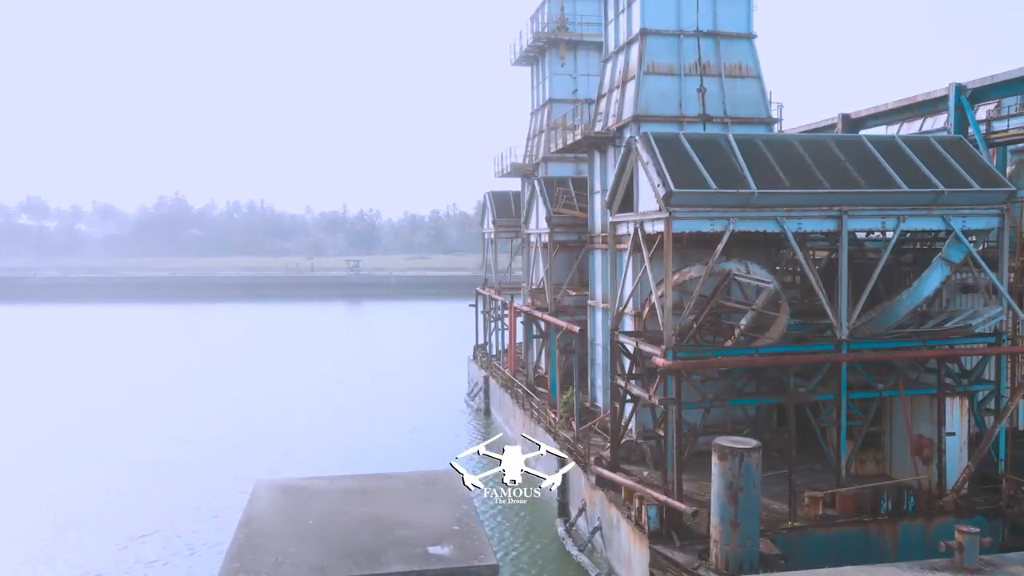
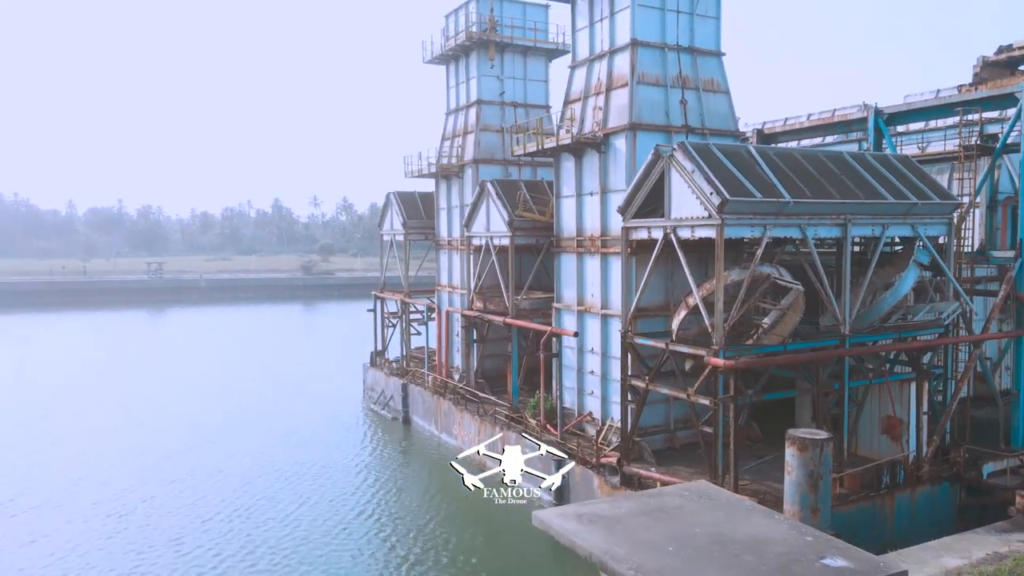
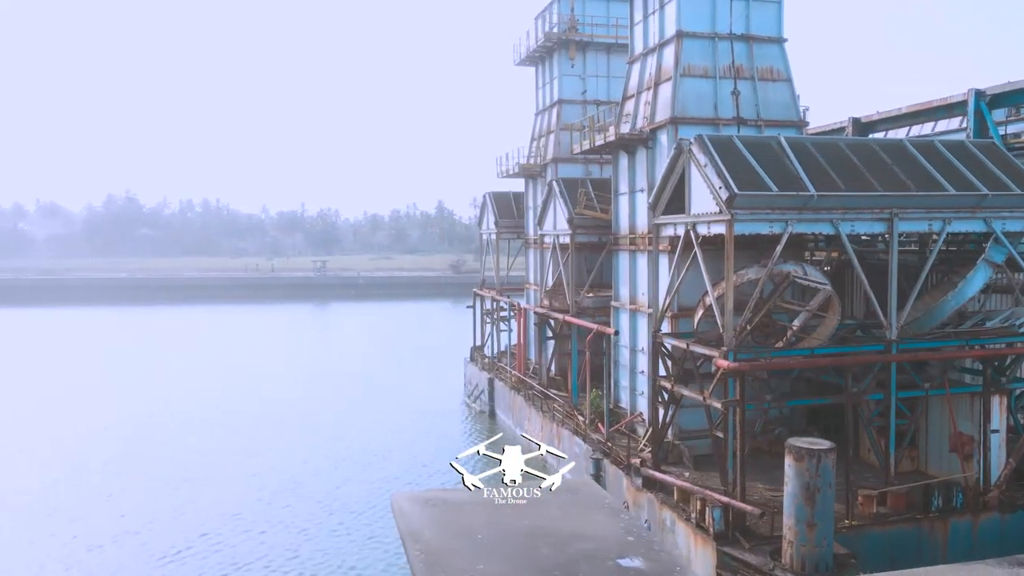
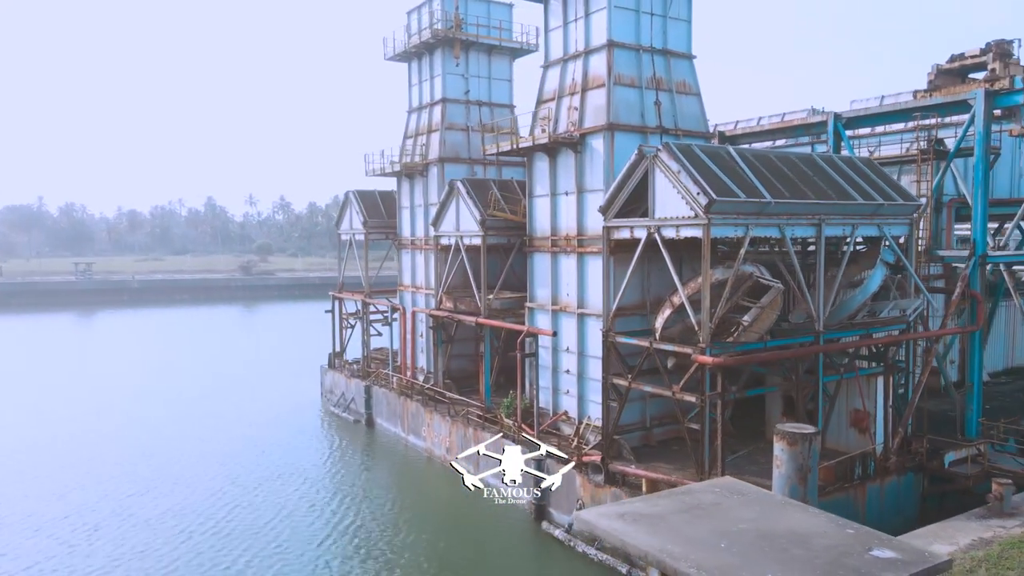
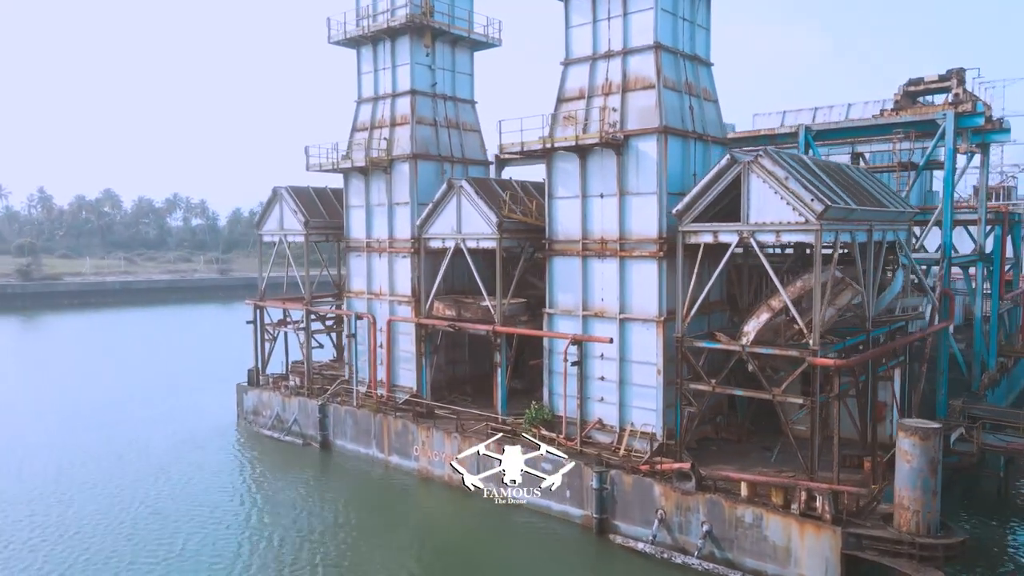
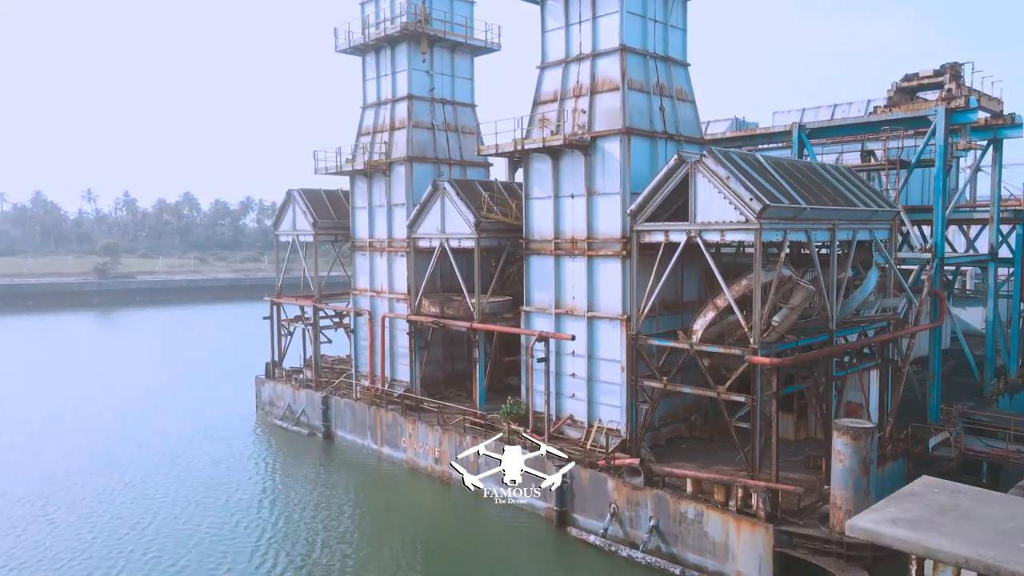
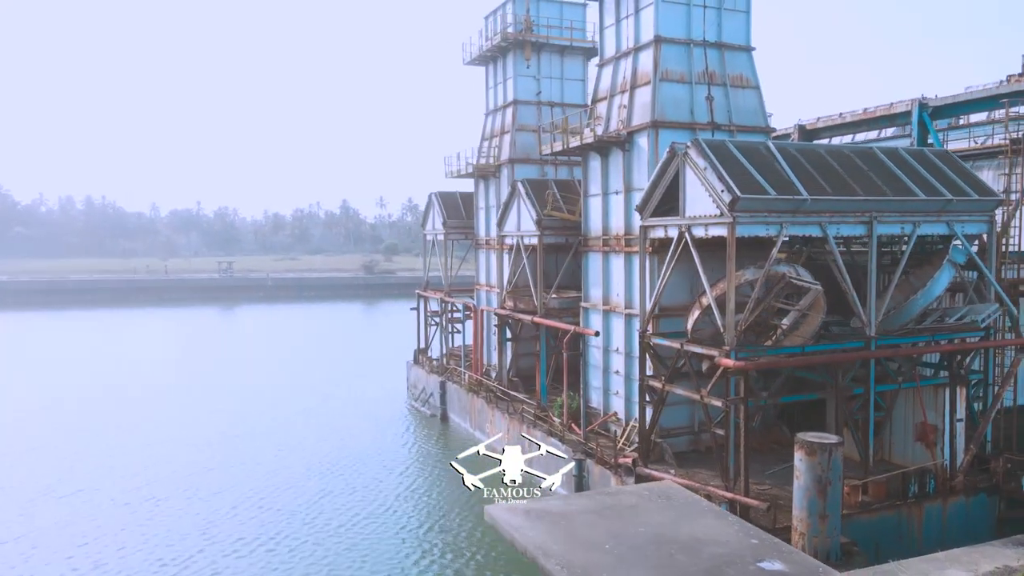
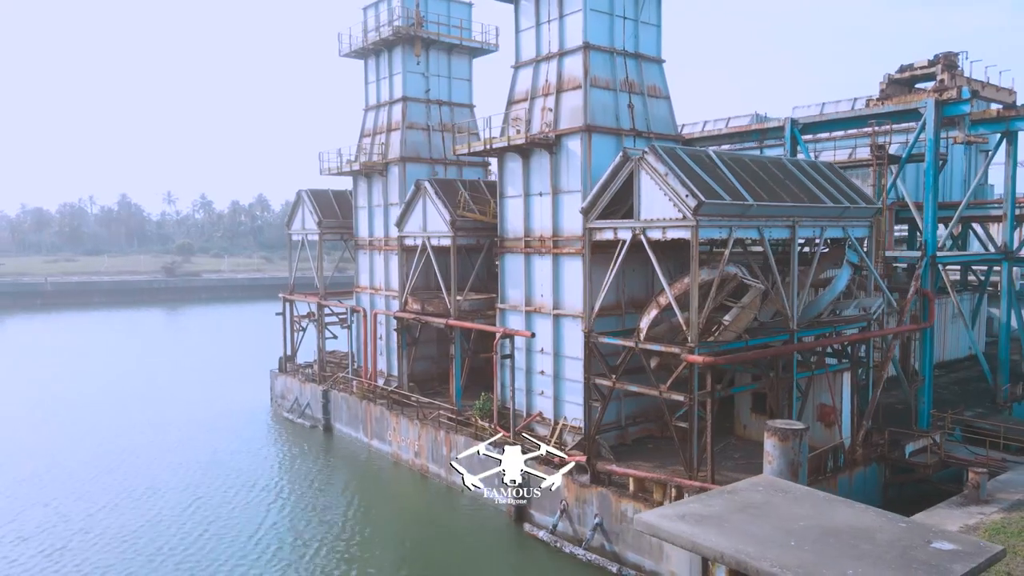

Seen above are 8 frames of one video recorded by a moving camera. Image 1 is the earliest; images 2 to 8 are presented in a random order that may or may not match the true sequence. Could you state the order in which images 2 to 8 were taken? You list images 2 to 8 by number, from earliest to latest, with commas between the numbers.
3, 7, 2, 4, 8, 6, 5
